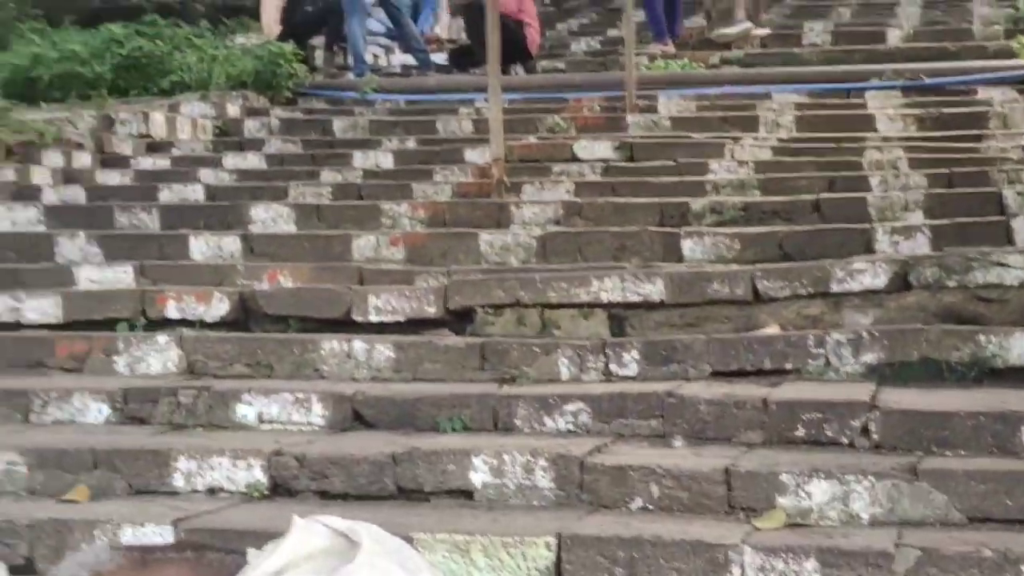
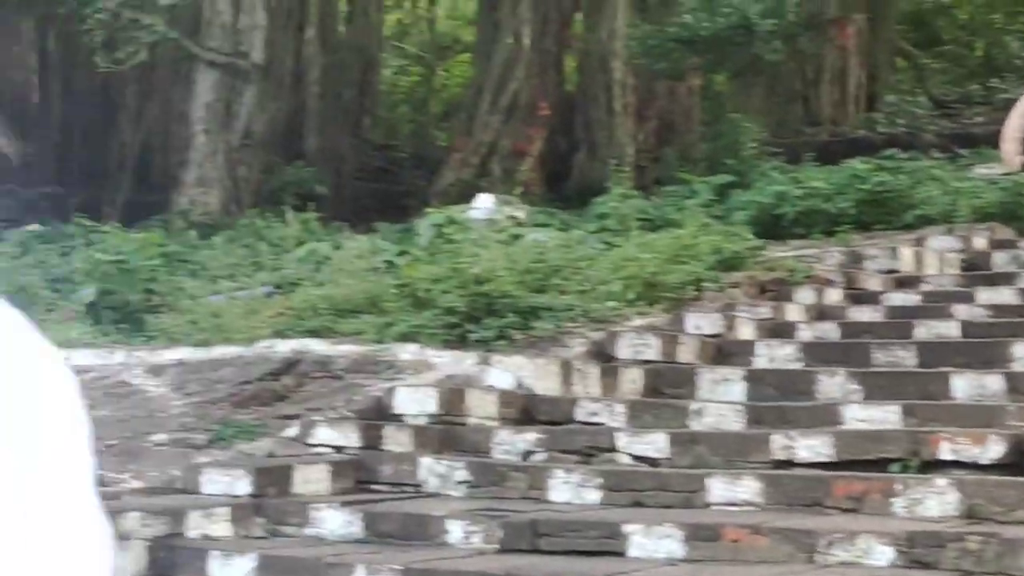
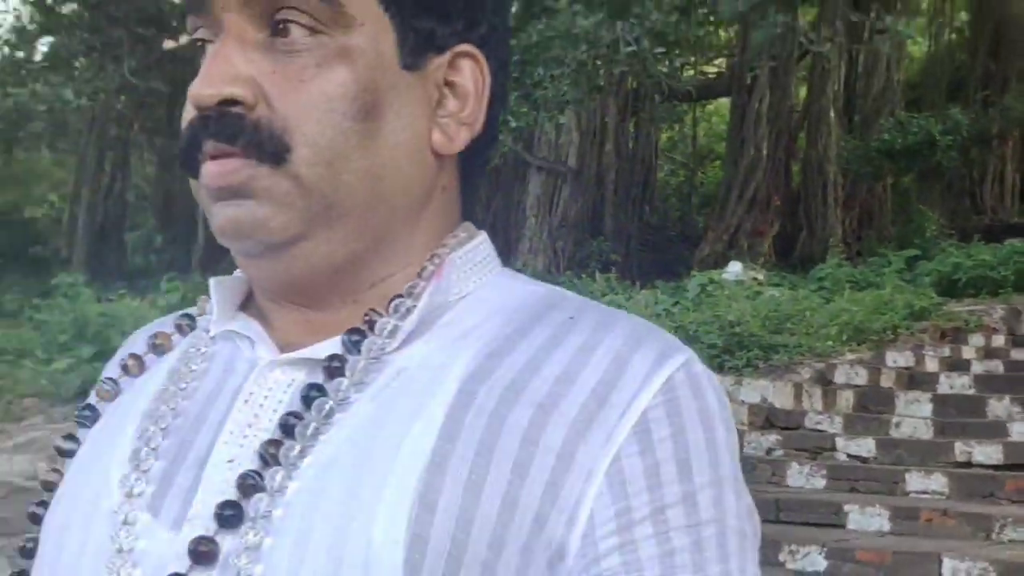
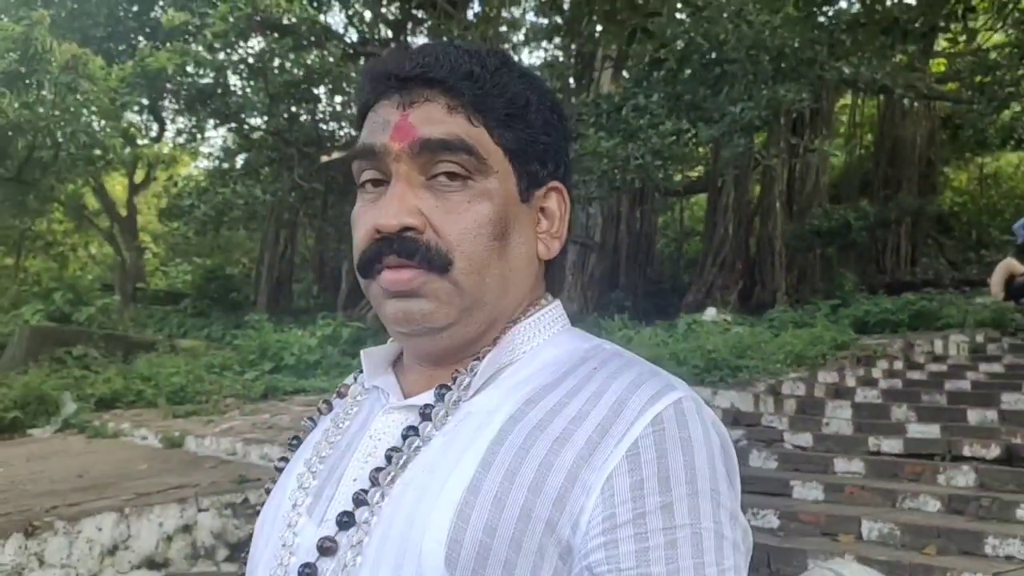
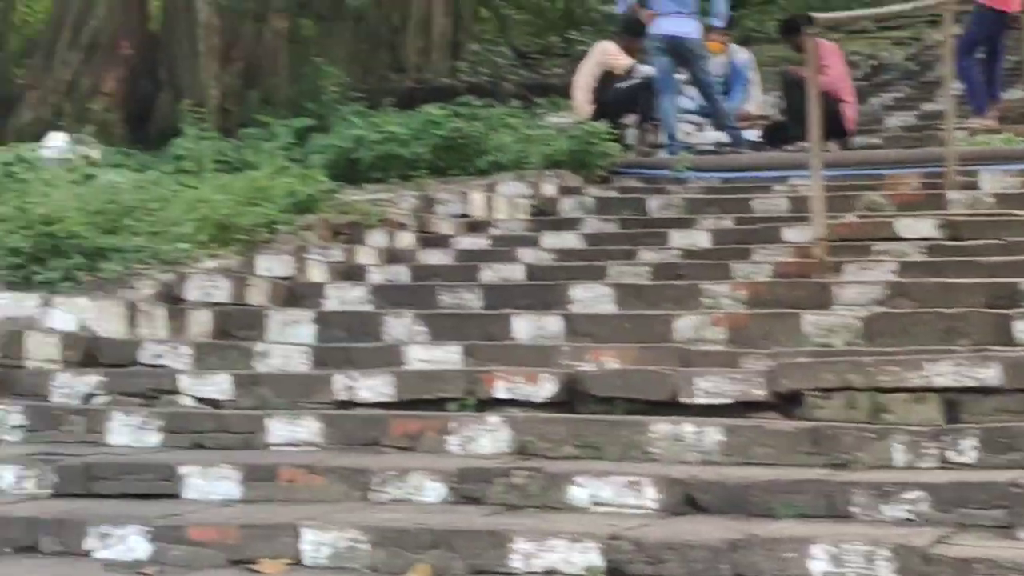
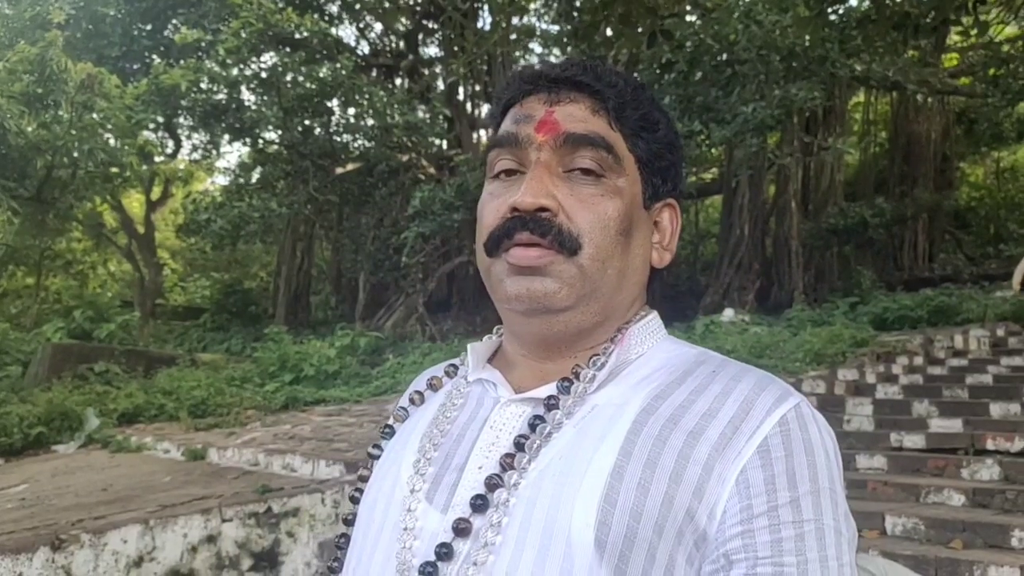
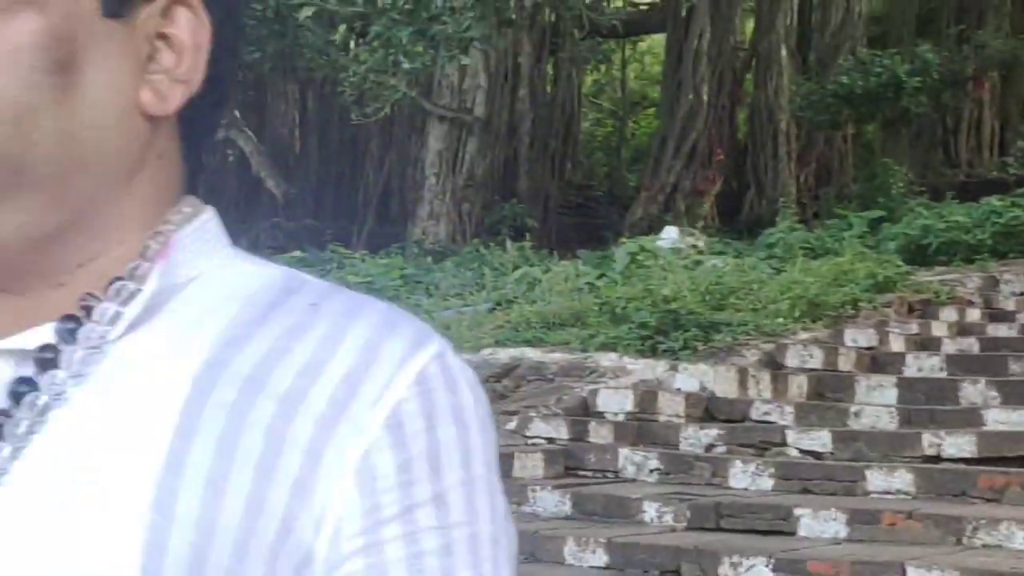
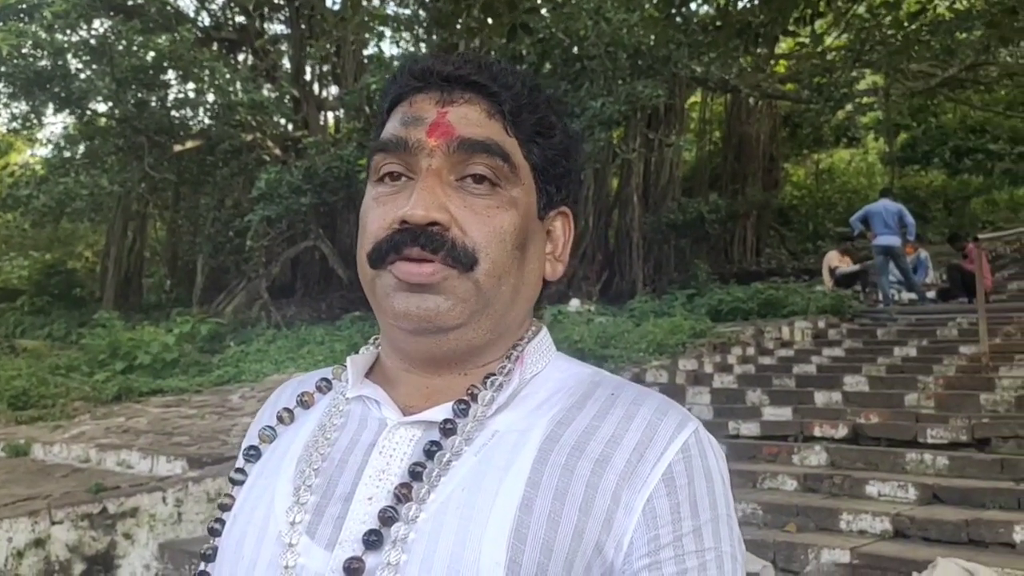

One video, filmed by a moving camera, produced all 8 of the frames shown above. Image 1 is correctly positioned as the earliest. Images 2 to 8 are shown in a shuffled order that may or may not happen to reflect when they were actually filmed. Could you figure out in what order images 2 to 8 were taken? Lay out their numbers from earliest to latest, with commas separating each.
5, 2, 7, 3, 4, 6, 8
